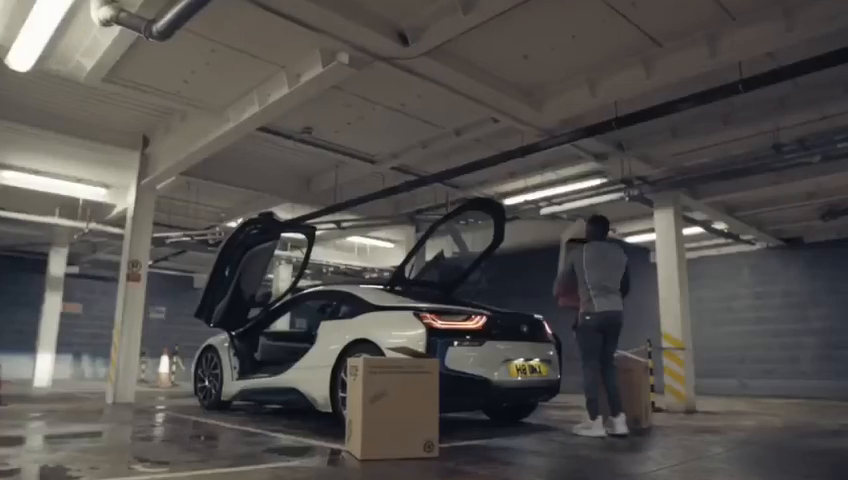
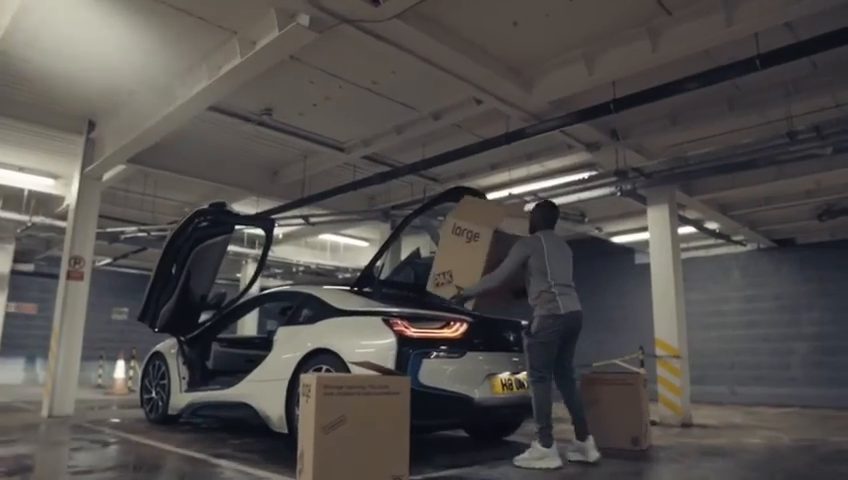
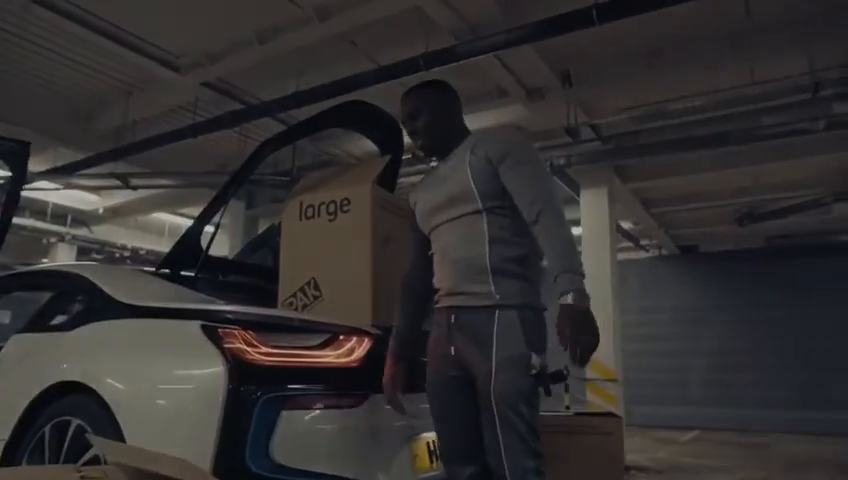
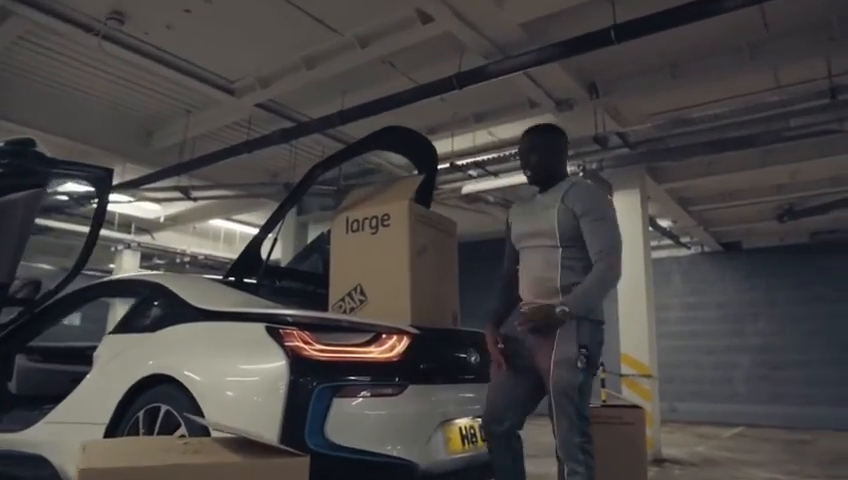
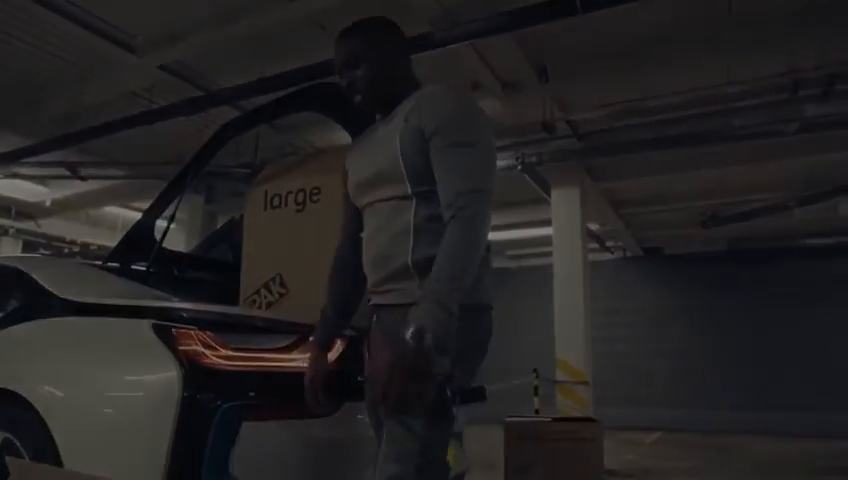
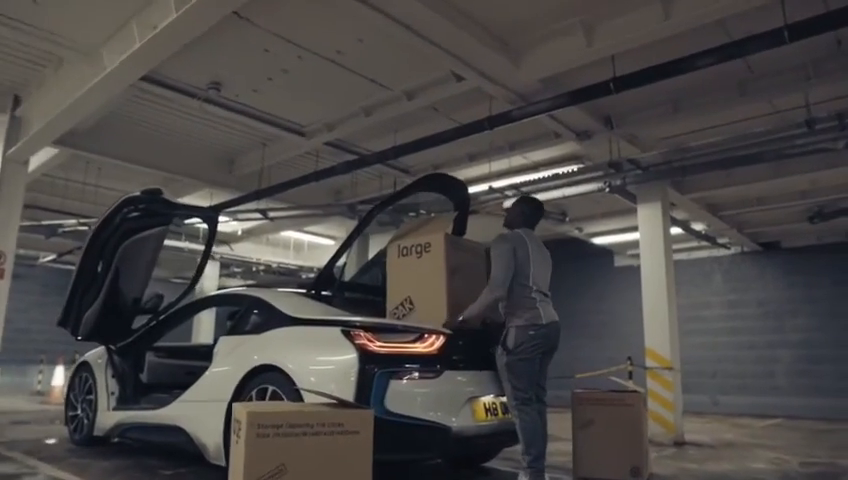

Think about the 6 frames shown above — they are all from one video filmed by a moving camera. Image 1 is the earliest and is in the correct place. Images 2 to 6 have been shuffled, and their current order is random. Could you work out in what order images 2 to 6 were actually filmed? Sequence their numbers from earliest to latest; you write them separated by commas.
2, 6, 4, 3, 5
